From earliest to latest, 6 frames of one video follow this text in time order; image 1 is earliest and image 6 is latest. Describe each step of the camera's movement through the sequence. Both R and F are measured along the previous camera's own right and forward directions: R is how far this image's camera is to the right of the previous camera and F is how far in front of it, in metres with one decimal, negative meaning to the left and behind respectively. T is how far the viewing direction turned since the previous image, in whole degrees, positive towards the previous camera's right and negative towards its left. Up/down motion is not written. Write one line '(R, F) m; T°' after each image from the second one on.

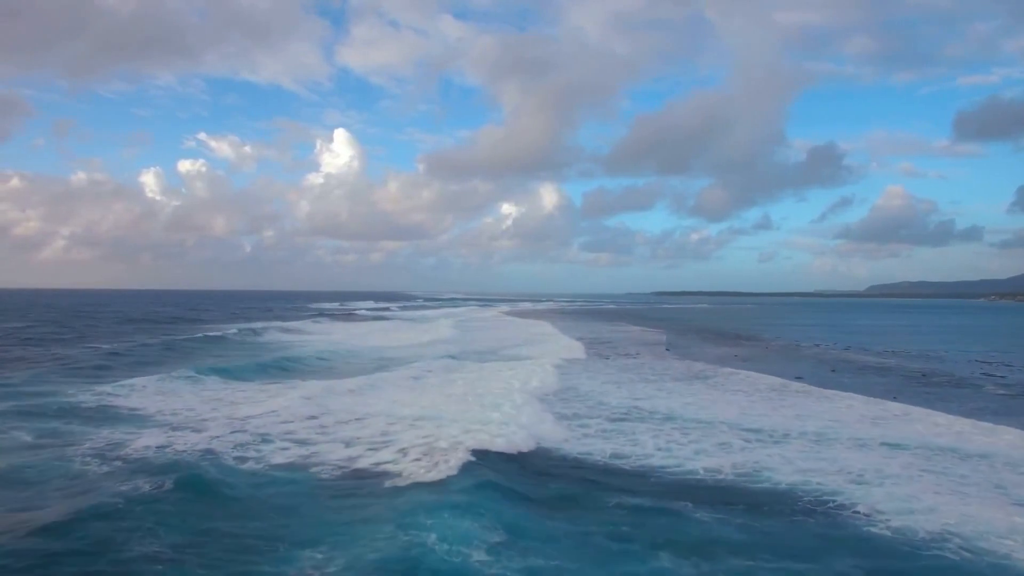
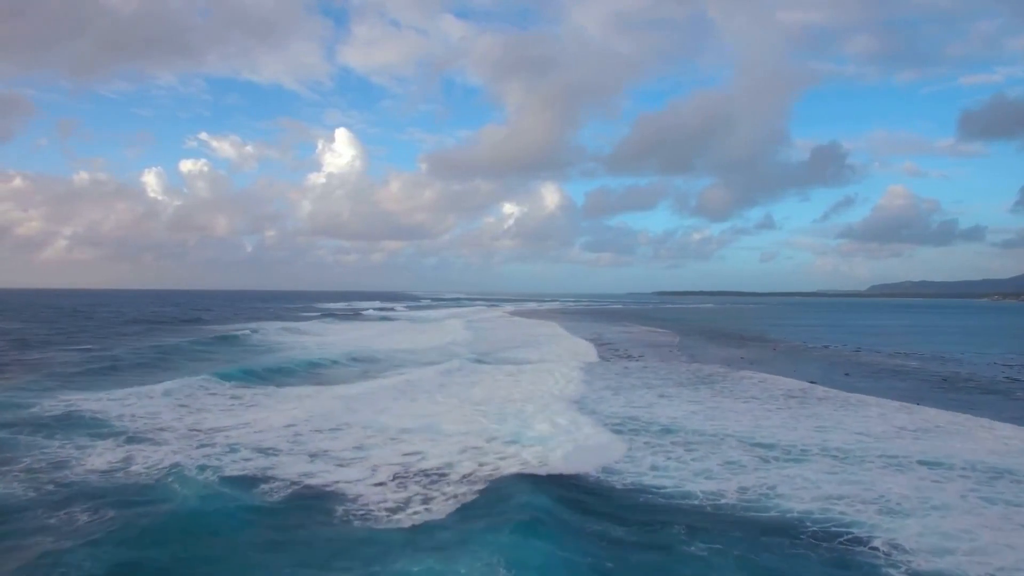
(-0.2, +0.4) m; 0°
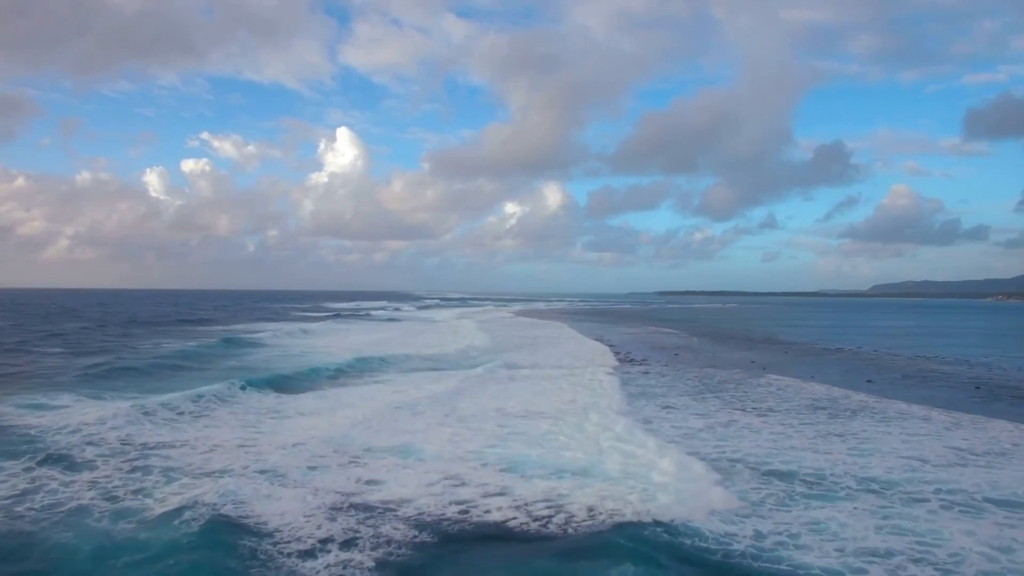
(-0.4, +0.7) m; 0°
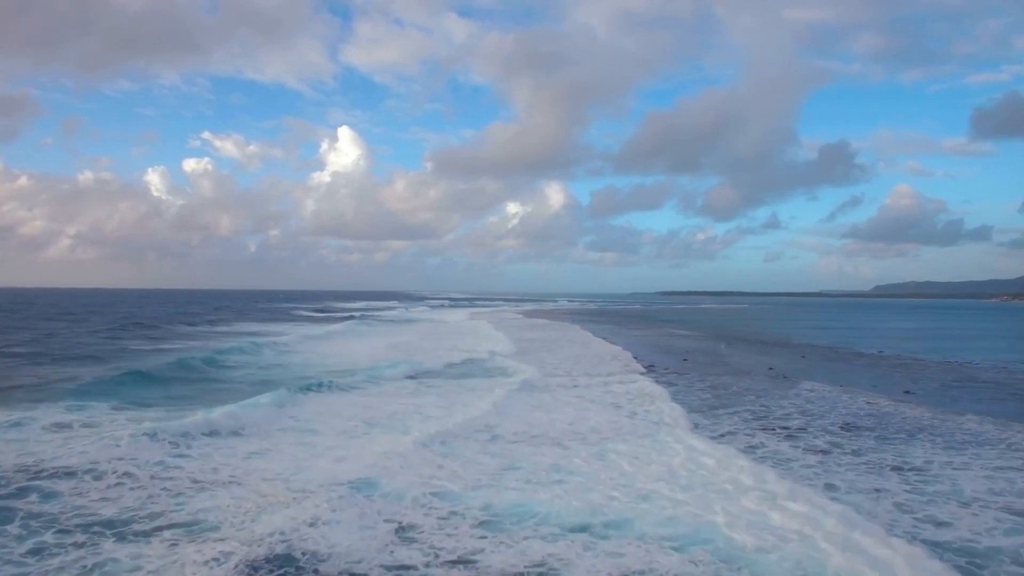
(-0.6, +1.0) m; 0°
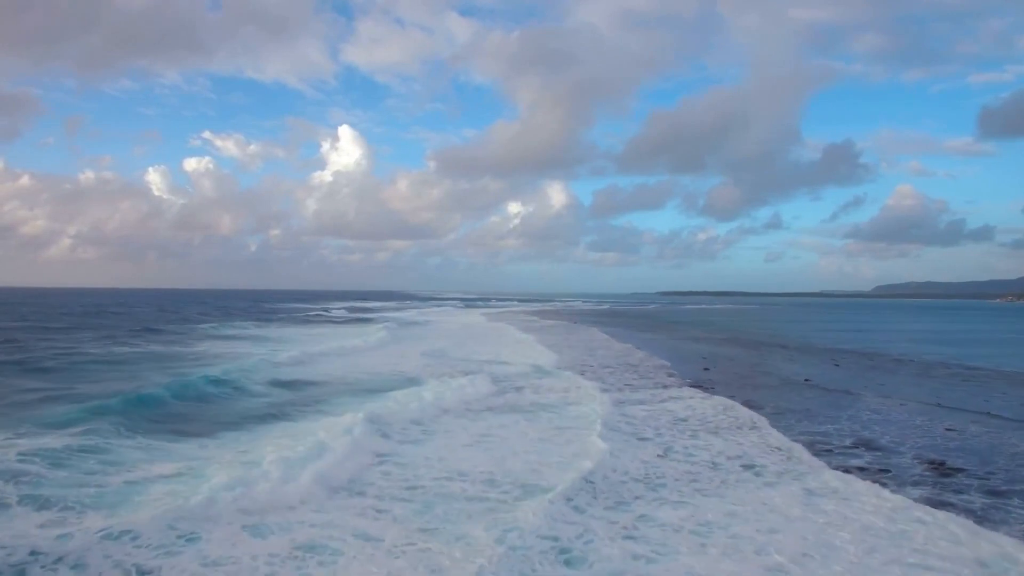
(-0.9, +1.1) m; 0°
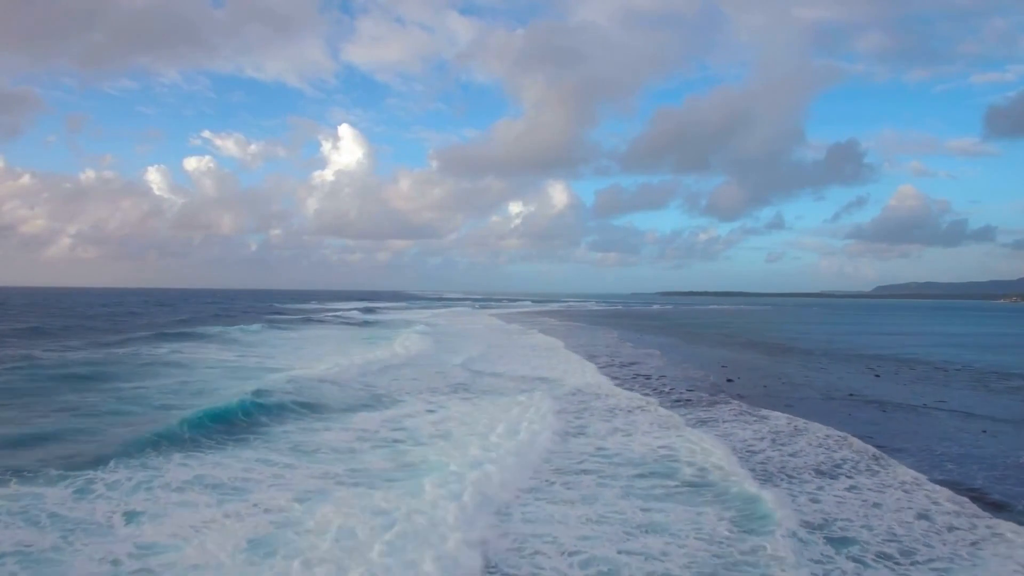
(-0.8, +1.2) m; 0°
